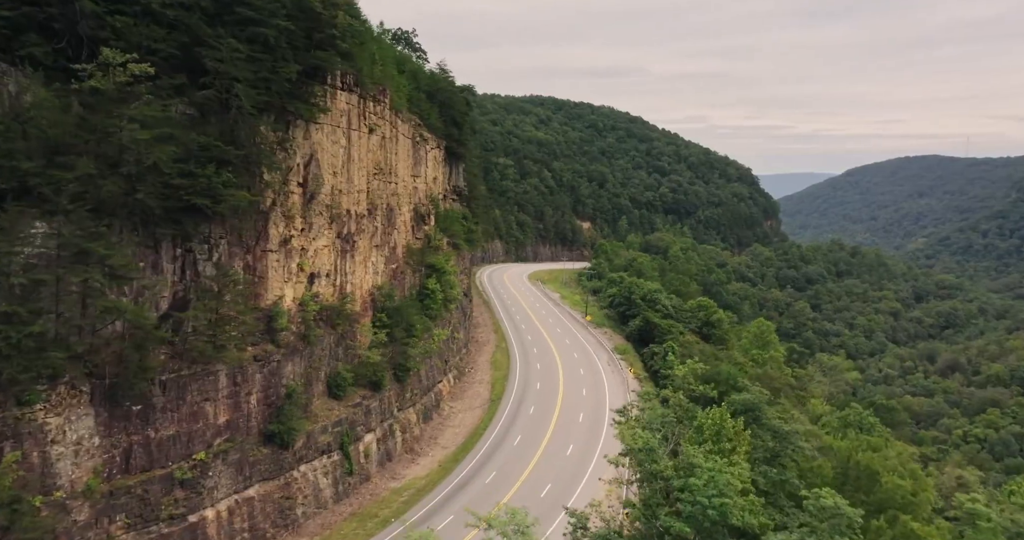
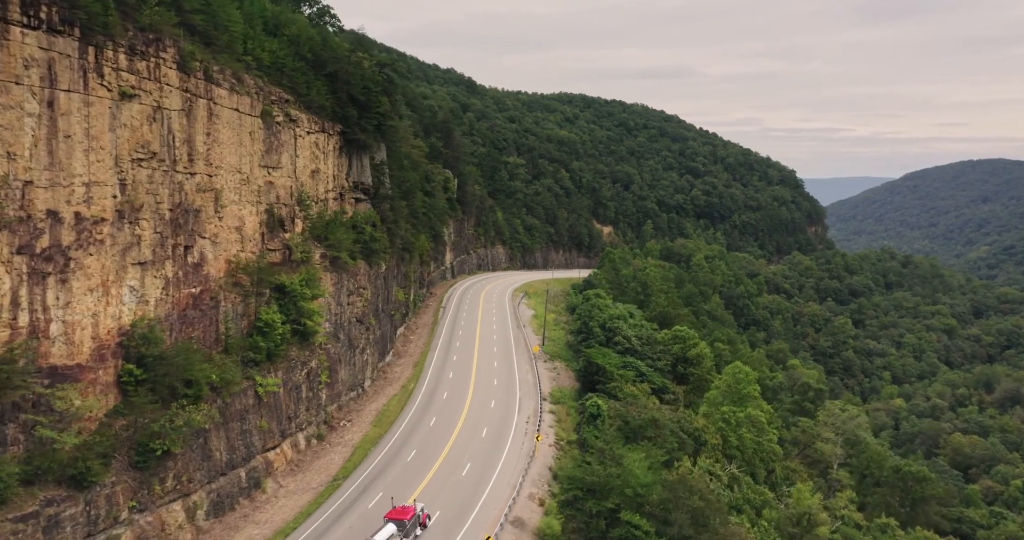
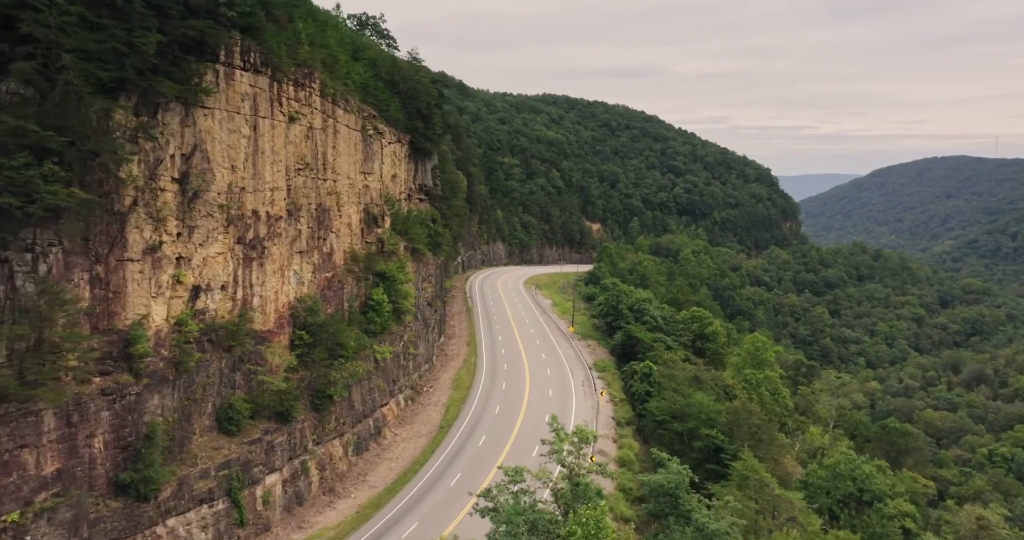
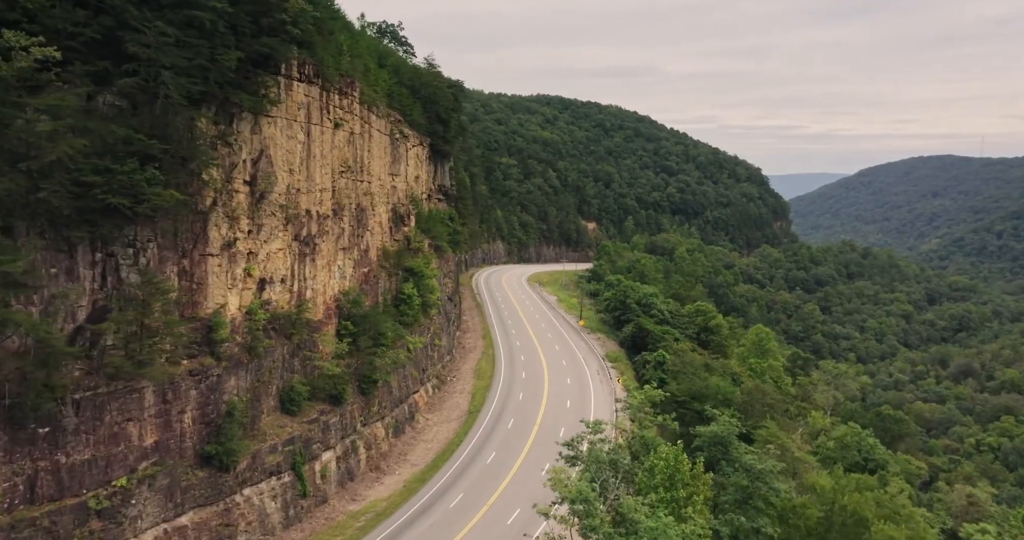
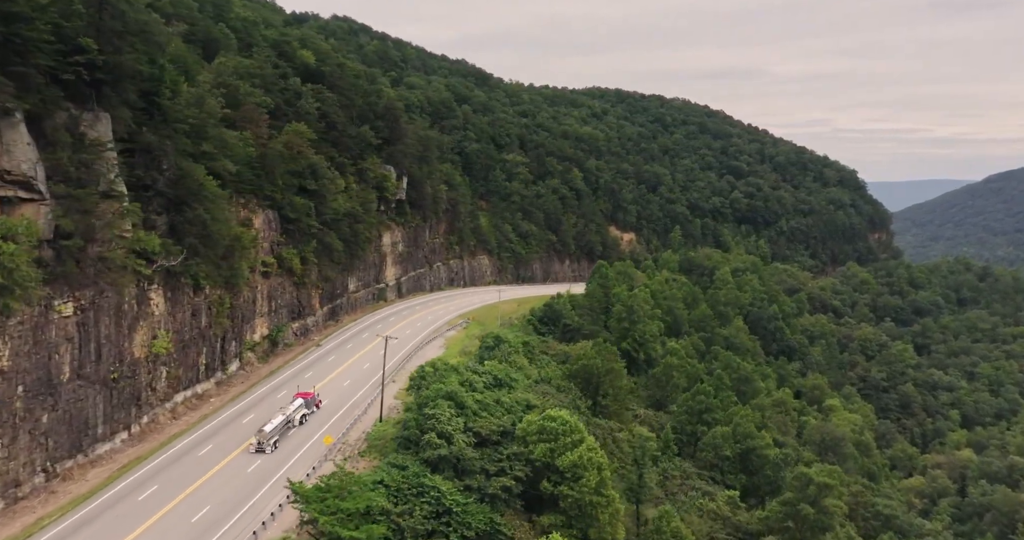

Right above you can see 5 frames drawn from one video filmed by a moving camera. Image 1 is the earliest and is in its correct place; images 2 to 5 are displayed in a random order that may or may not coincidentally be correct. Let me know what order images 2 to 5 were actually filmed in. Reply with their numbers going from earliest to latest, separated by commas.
4, 3, 2, 5
